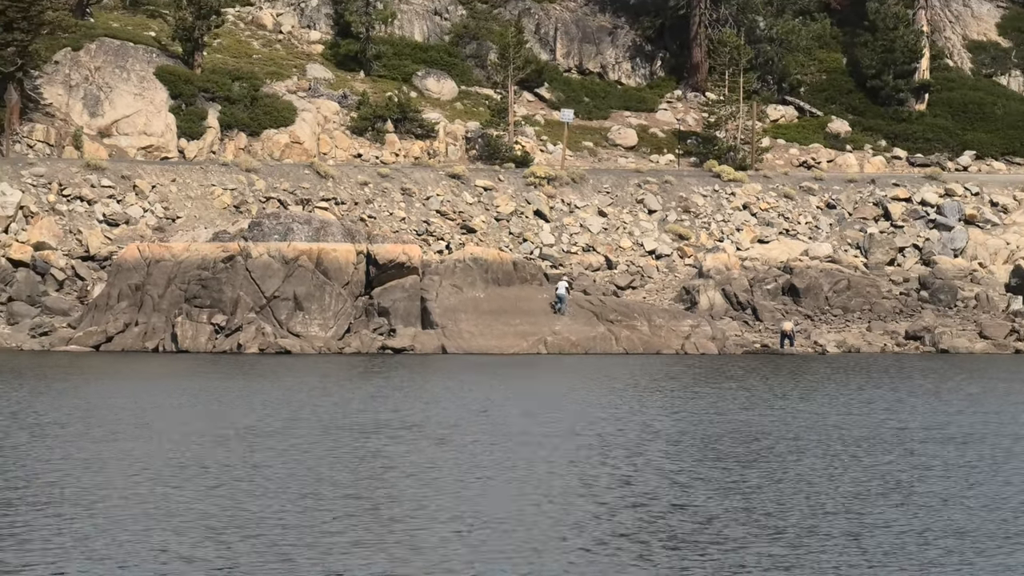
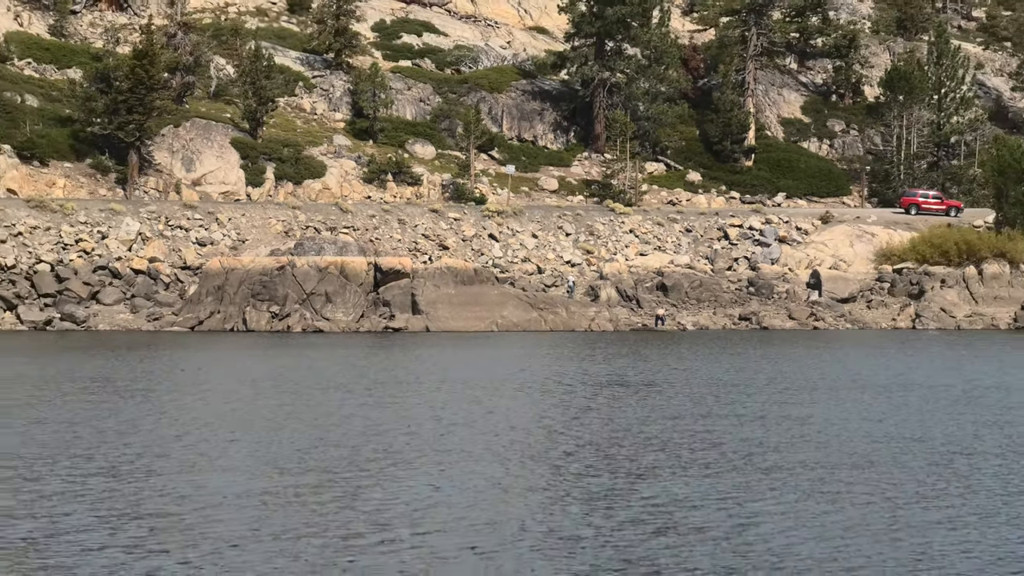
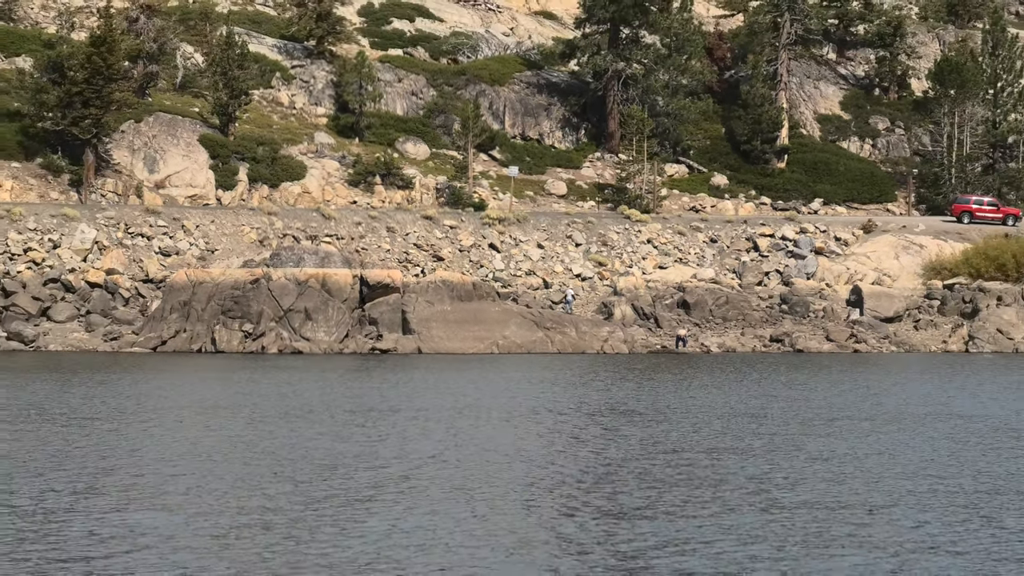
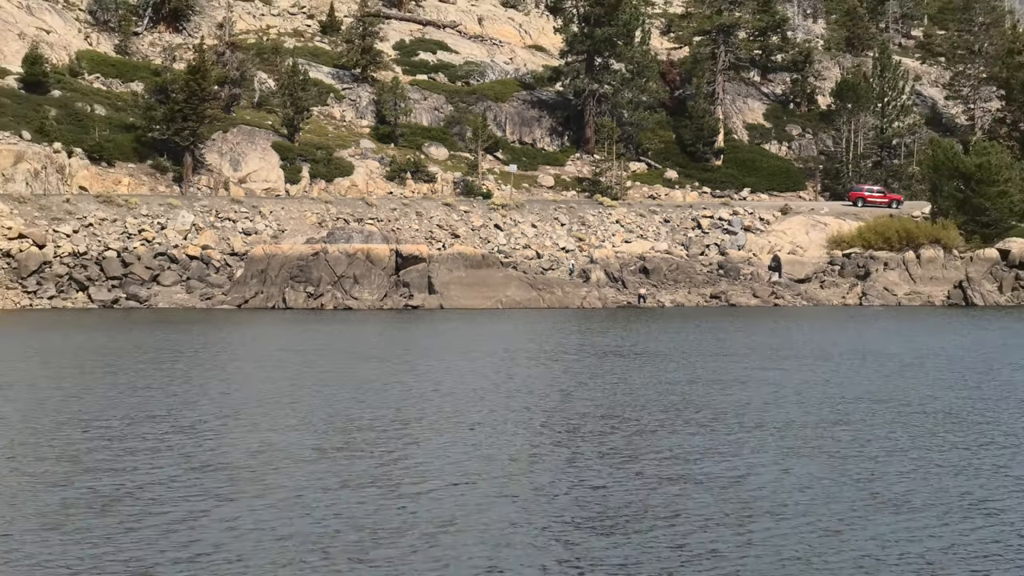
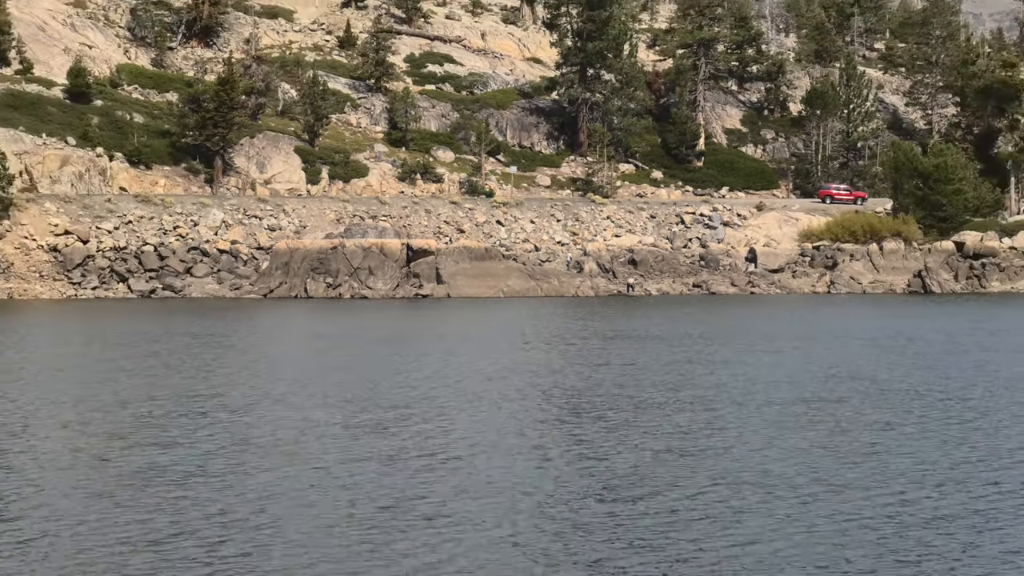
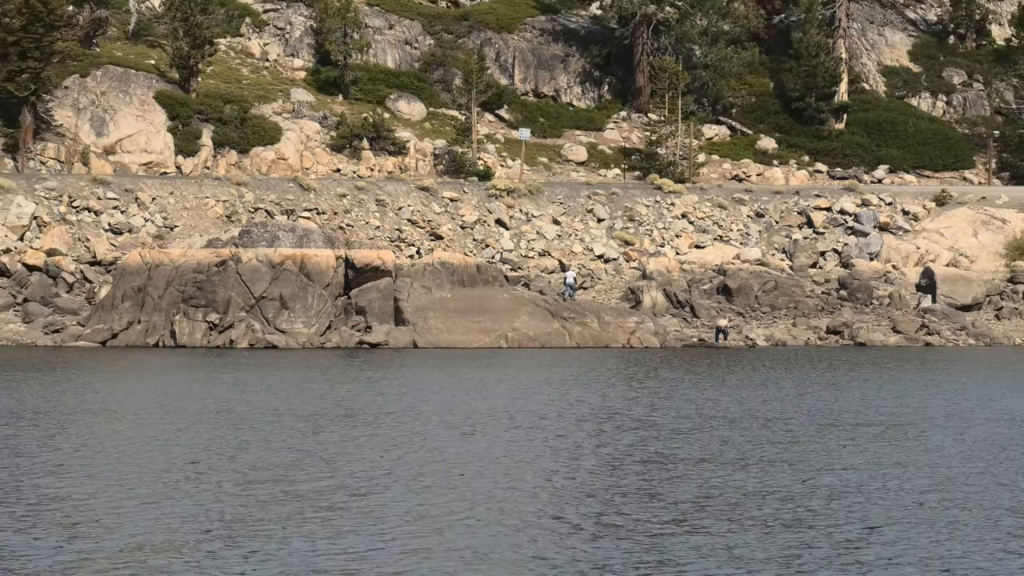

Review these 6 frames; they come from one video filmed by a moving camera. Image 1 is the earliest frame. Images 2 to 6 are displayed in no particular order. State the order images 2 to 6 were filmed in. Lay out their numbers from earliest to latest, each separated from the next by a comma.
6, 3, 2, 4, 5
